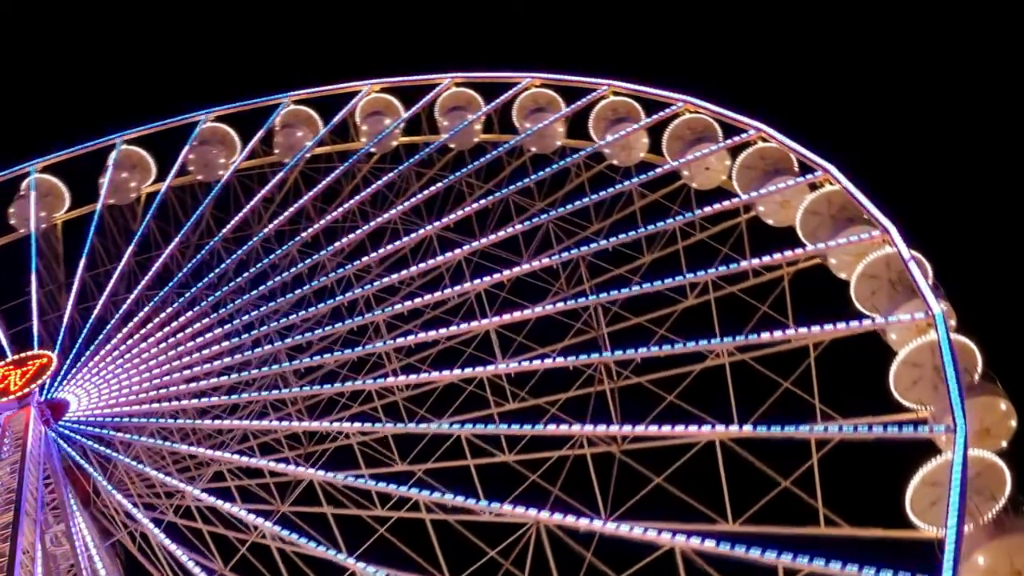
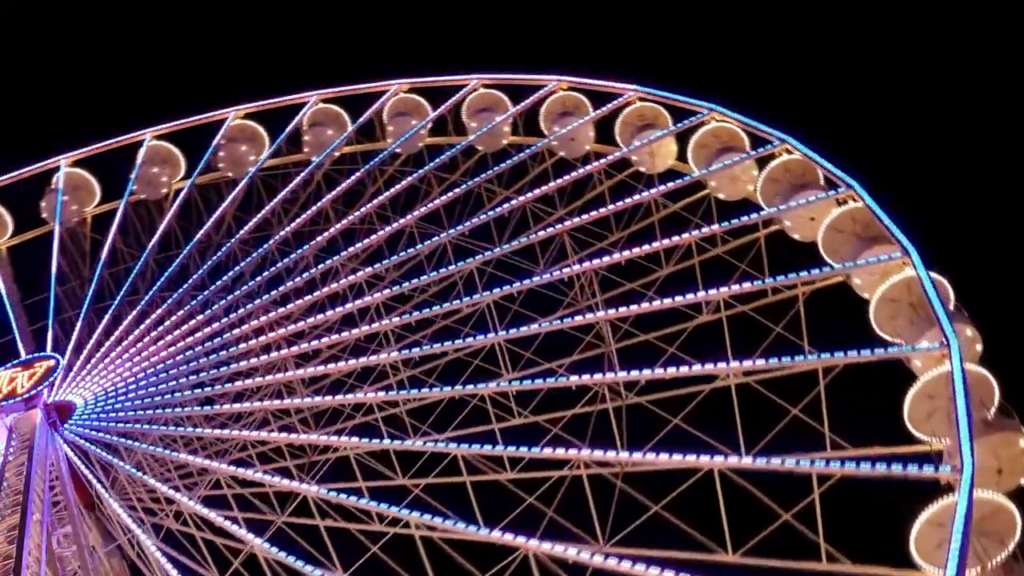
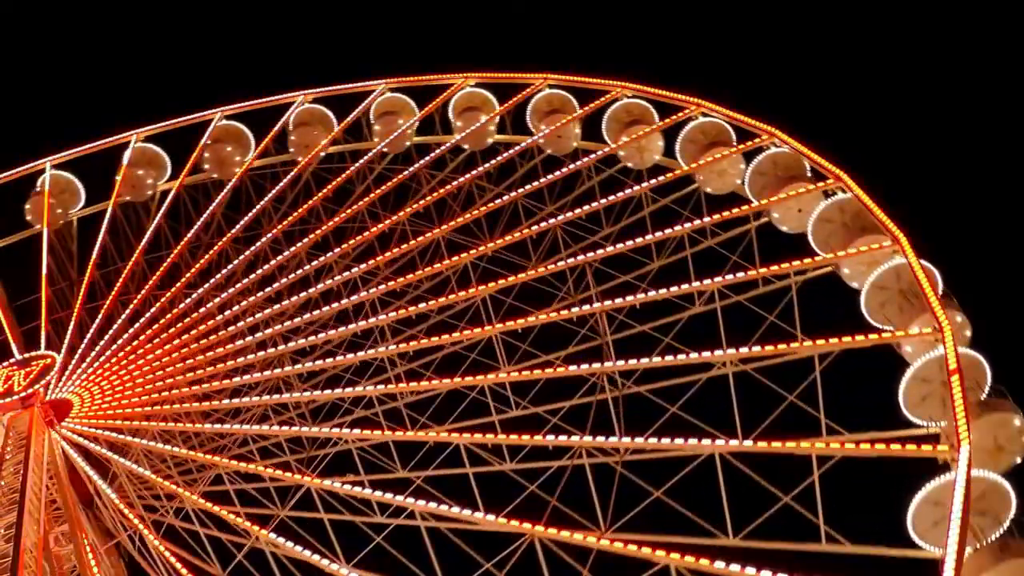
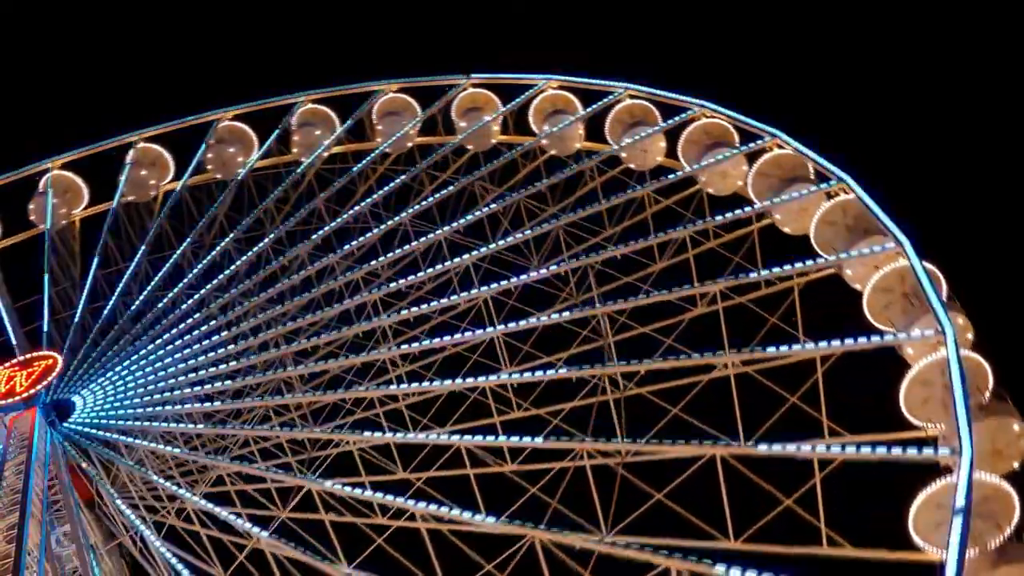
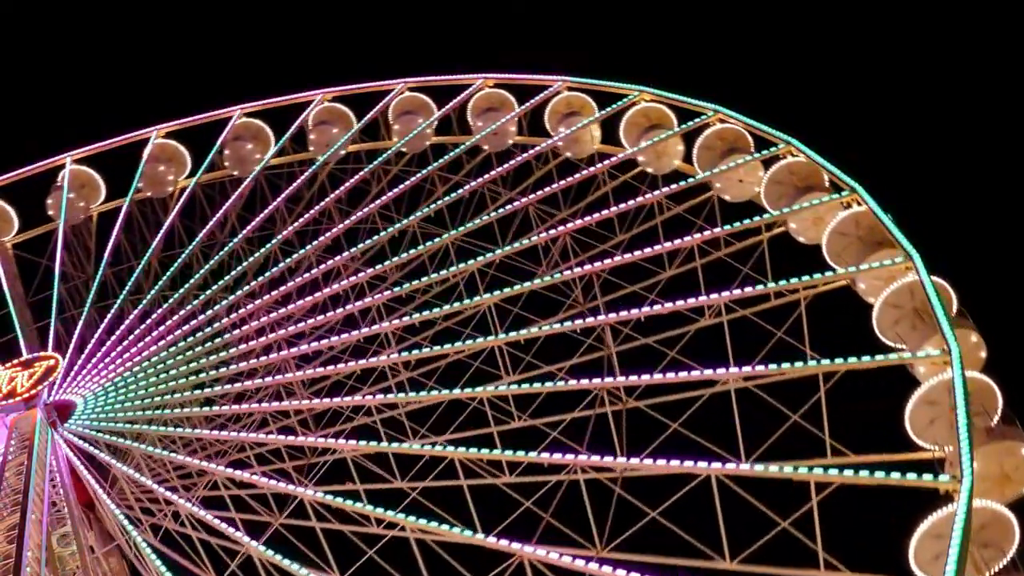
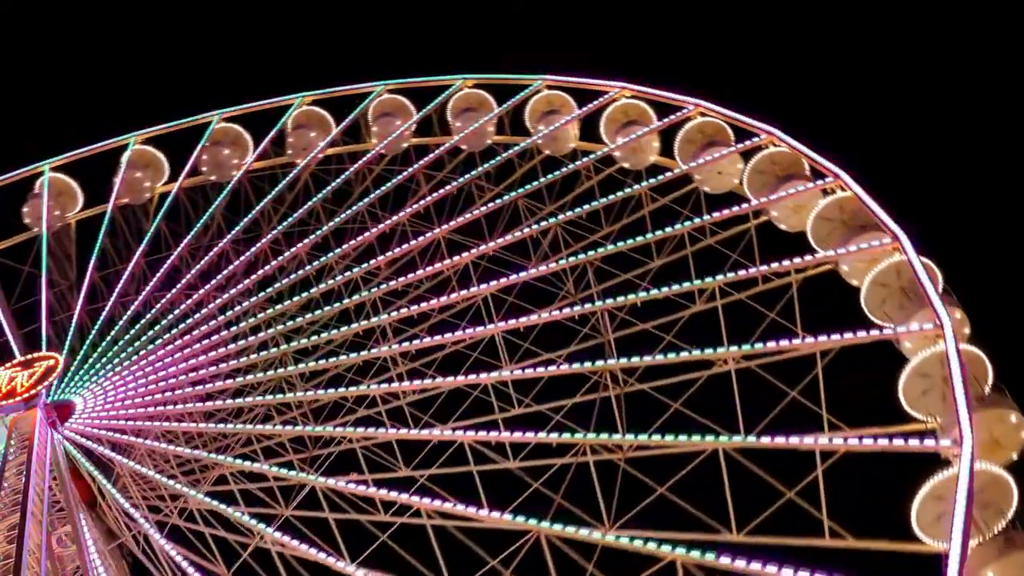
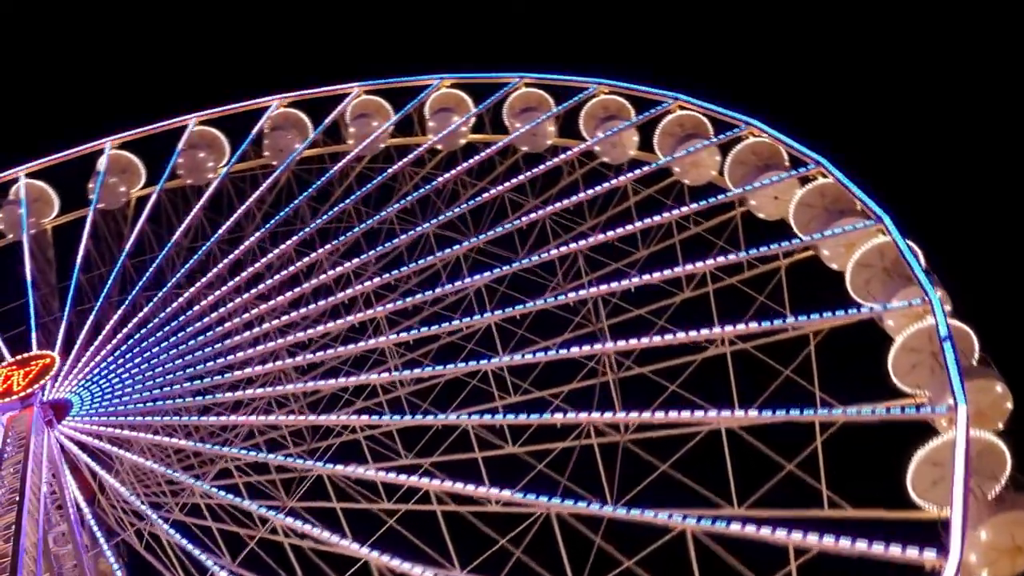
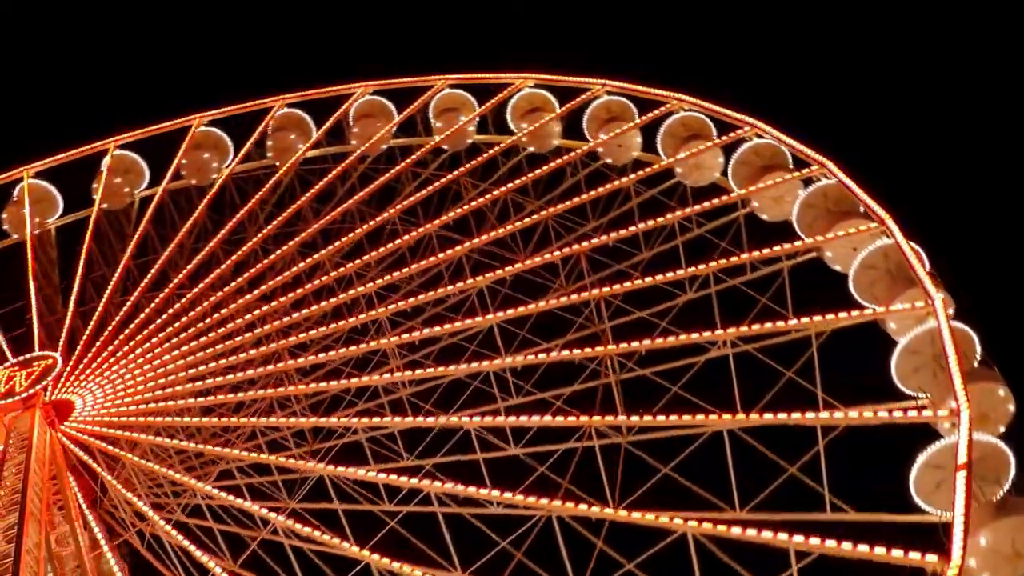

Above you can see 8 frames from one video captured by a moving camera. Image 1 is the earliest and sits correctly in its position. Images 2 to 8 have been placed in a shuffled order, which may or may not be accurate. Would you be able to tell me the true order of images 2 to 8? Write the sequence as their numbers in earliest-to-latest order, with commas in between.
7, 3, 8, 4, 6, 5, 2
